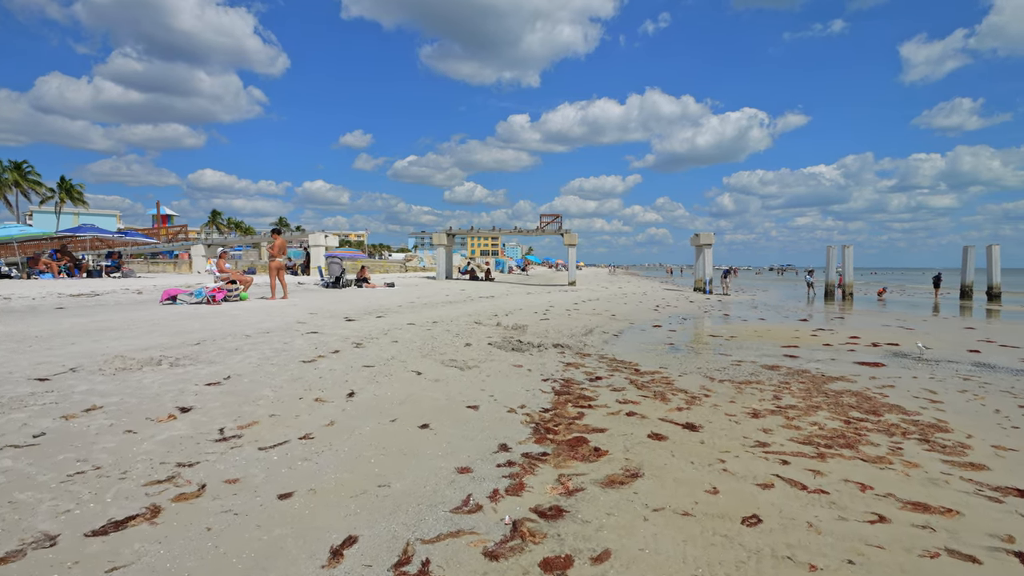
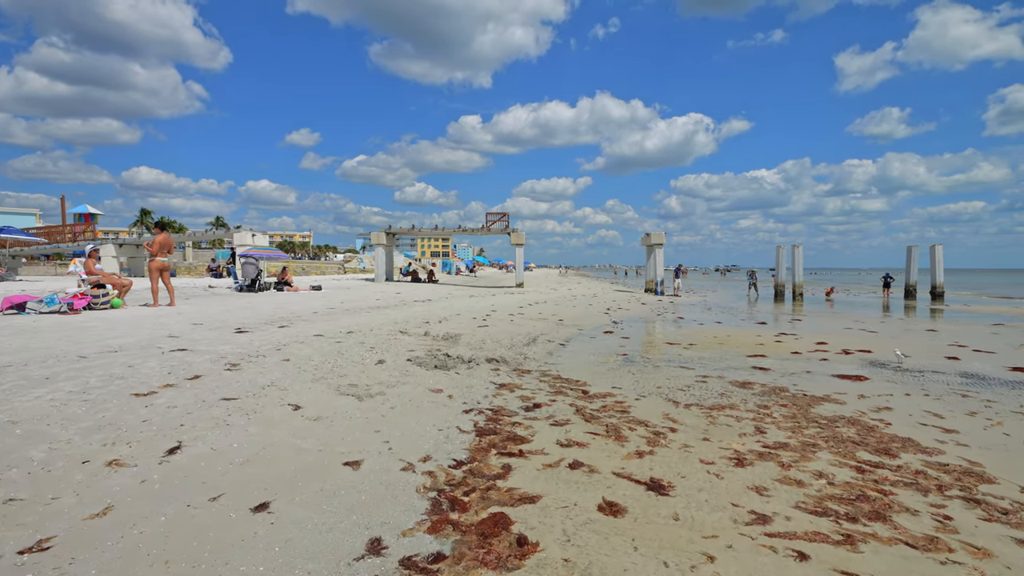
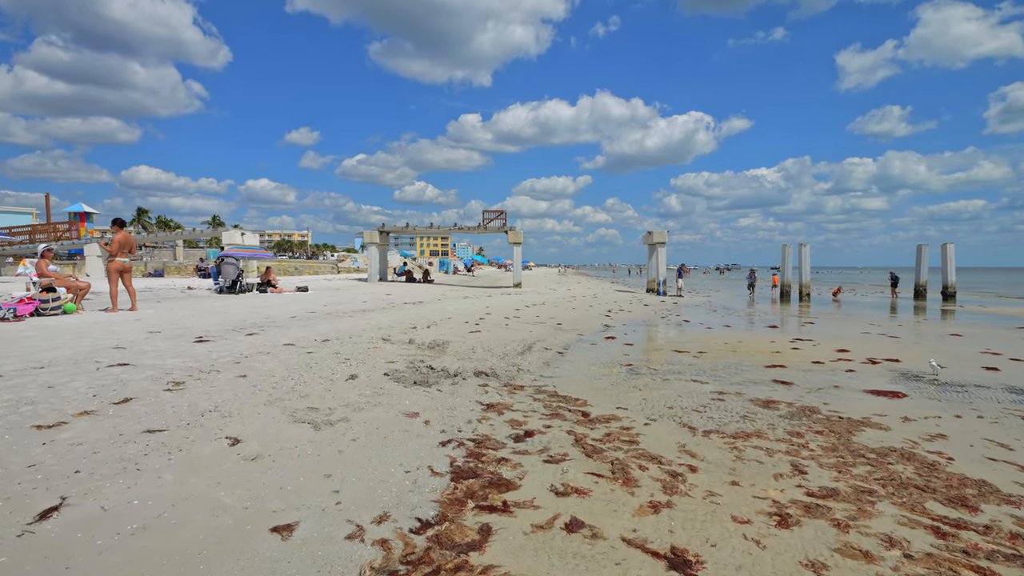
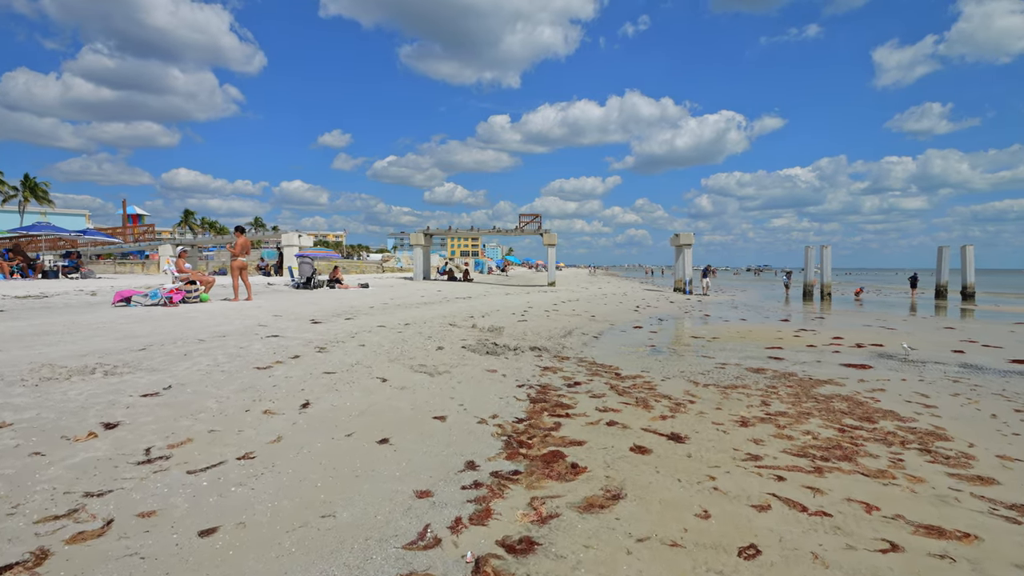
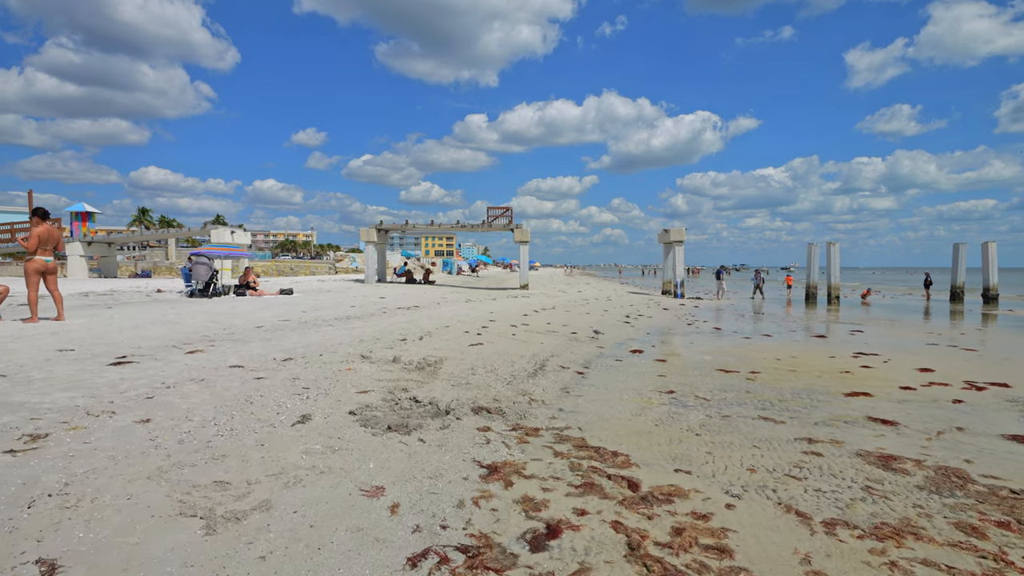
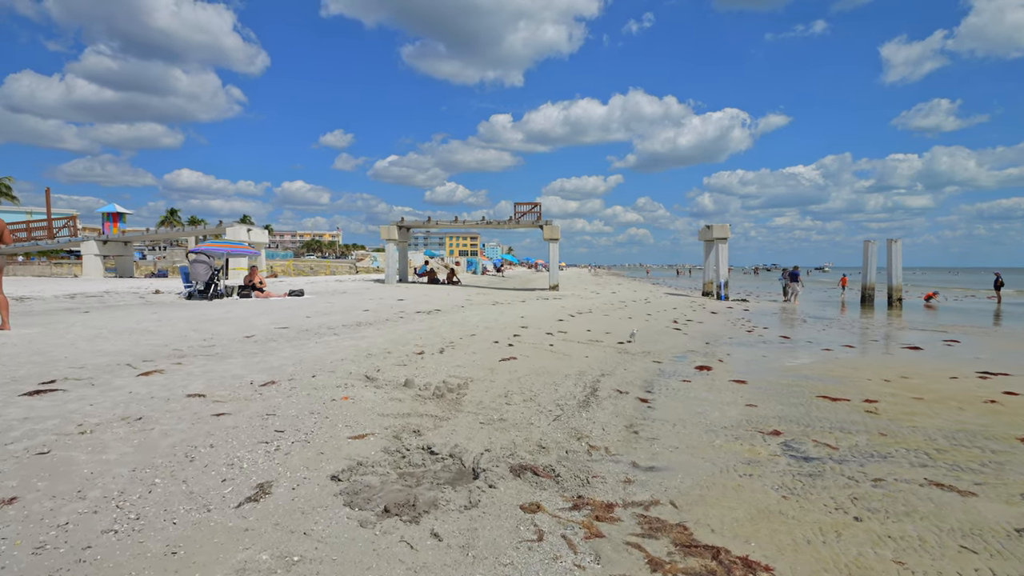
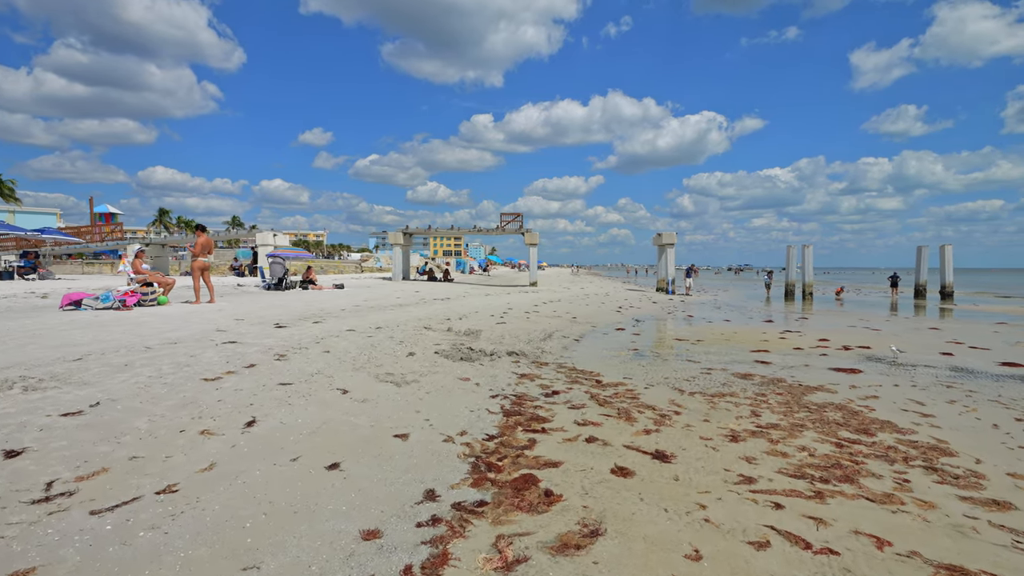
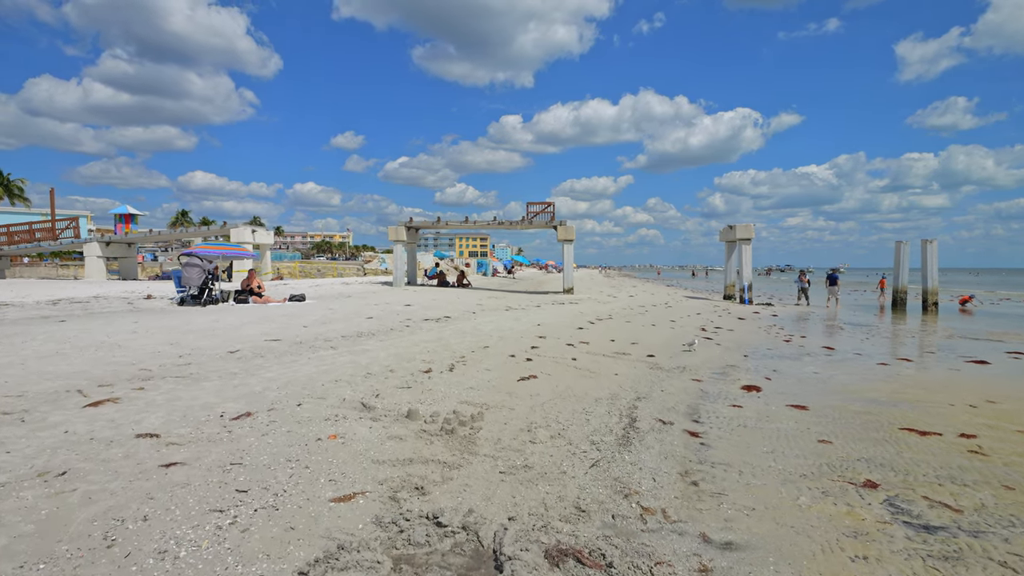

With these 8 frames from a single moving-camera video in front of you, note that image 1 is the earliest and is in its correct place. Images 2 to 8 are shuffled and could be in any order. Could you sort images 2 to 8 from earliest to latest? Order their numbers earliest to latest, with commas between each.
4, 7, 2, 3, 5, 6, 8
